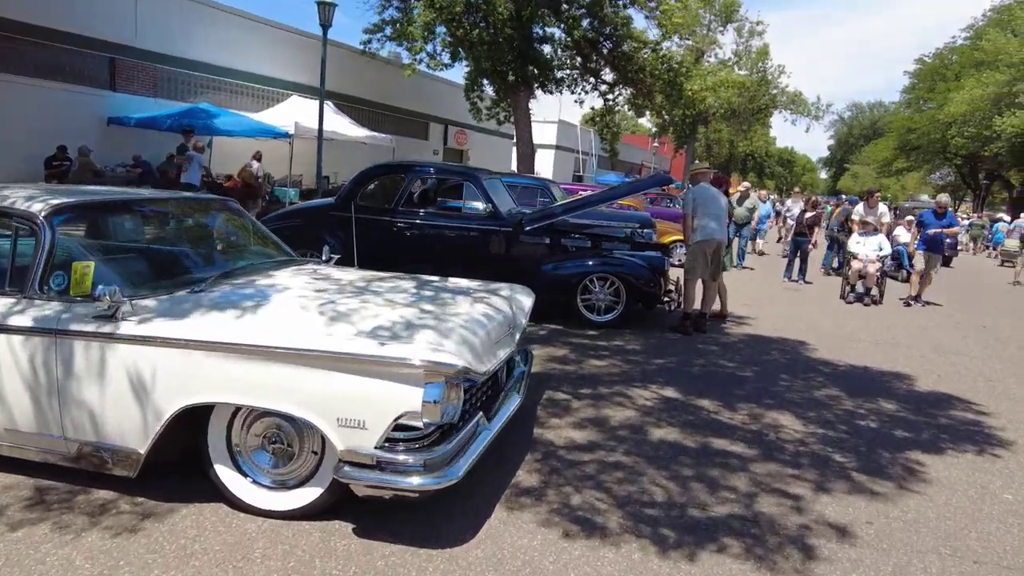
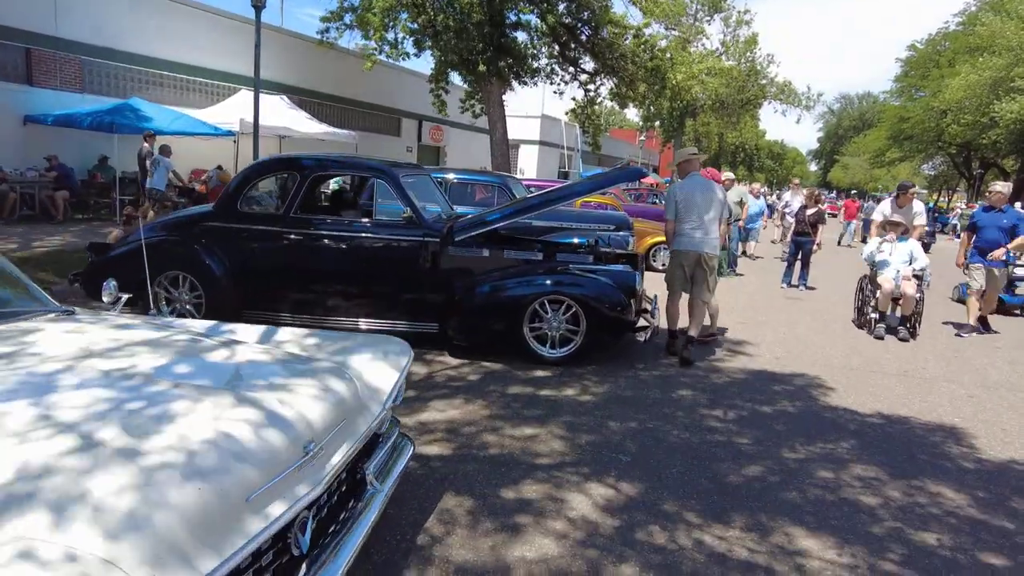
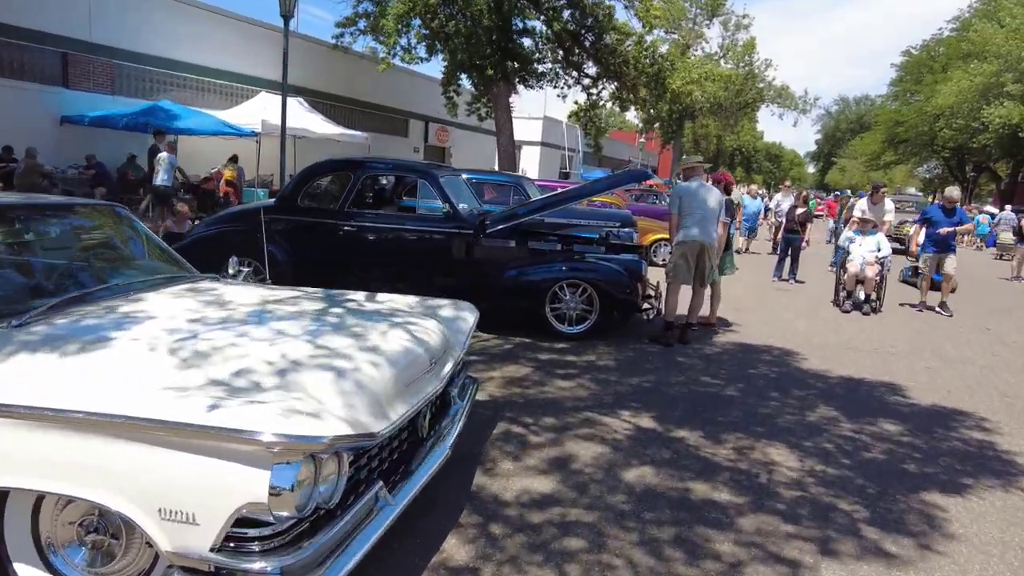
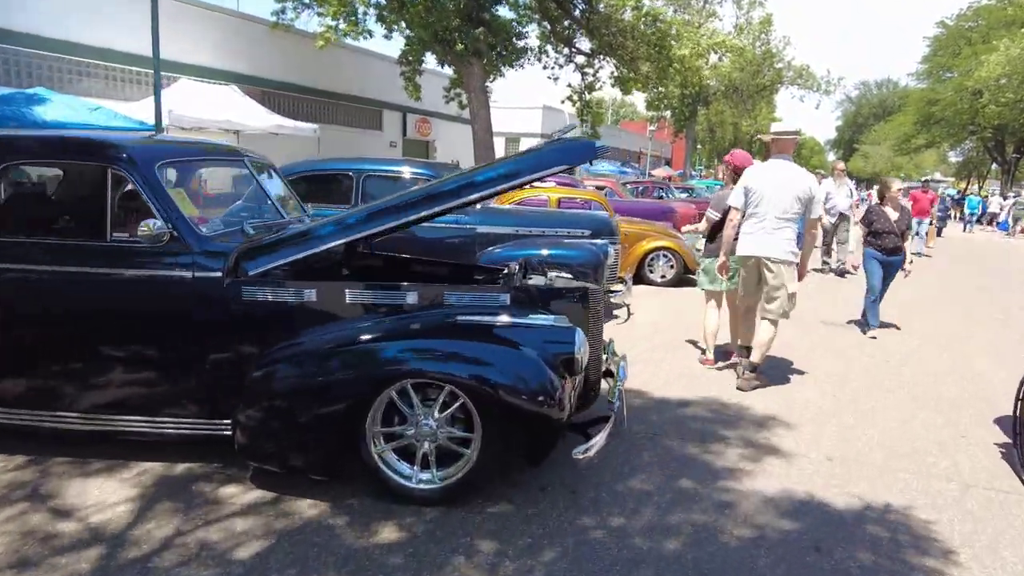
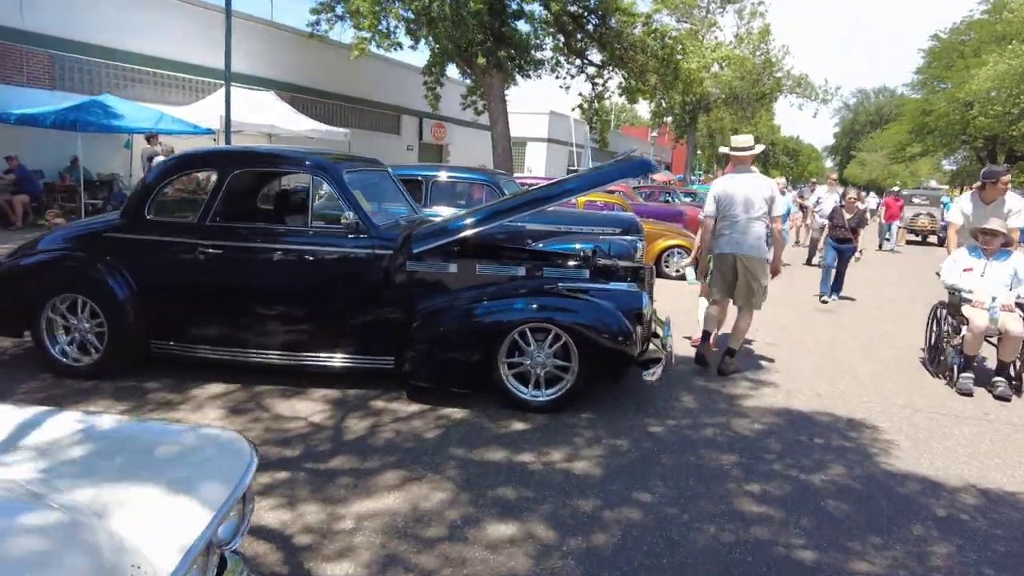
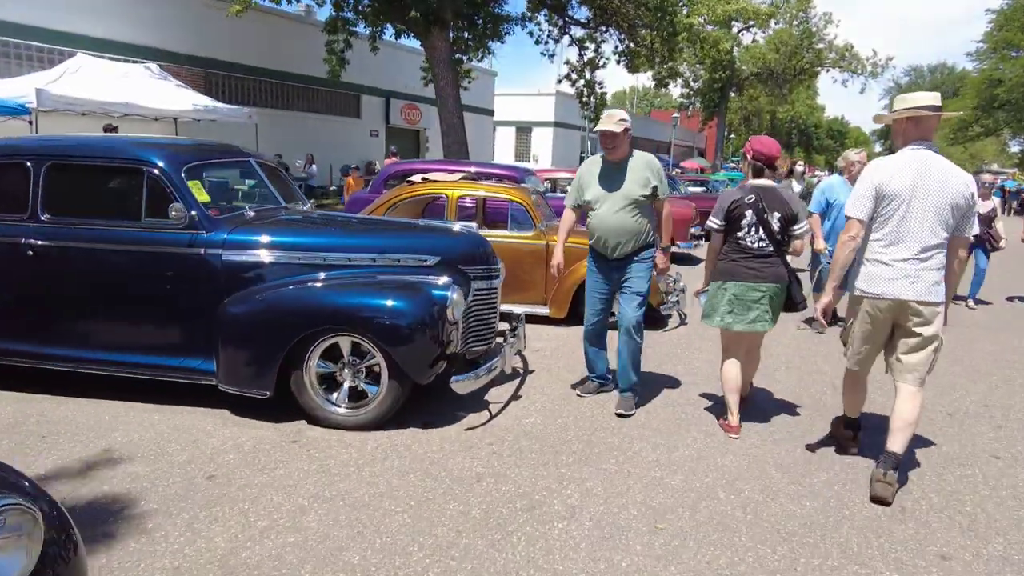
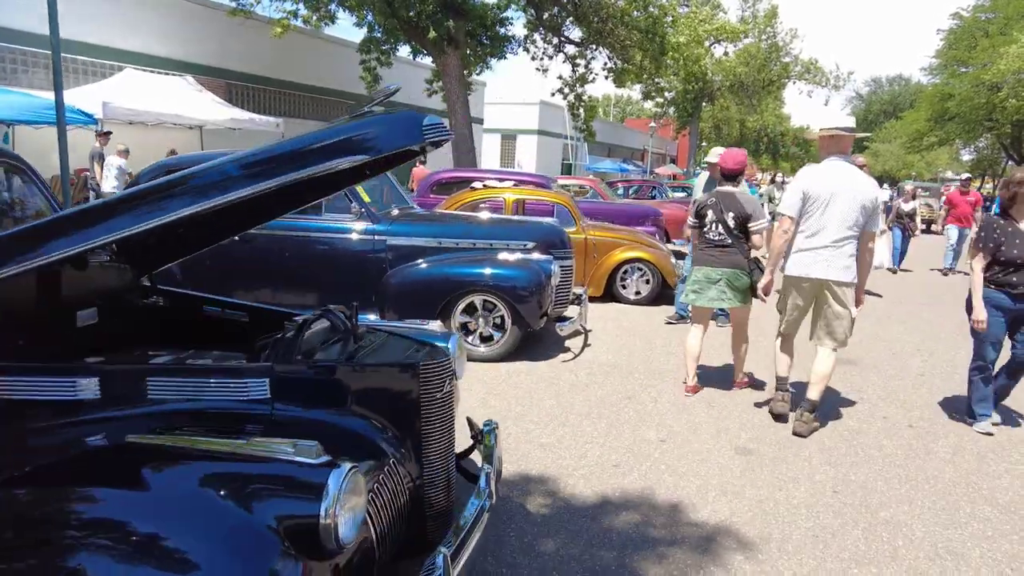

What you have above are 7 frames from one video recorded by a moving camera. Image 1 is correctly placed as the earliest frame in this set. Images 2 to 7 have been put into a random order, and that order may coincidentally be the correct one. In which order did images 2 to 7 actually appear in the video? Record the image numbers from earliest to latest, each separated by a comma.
3, 2, 5, 4, 7, 6
